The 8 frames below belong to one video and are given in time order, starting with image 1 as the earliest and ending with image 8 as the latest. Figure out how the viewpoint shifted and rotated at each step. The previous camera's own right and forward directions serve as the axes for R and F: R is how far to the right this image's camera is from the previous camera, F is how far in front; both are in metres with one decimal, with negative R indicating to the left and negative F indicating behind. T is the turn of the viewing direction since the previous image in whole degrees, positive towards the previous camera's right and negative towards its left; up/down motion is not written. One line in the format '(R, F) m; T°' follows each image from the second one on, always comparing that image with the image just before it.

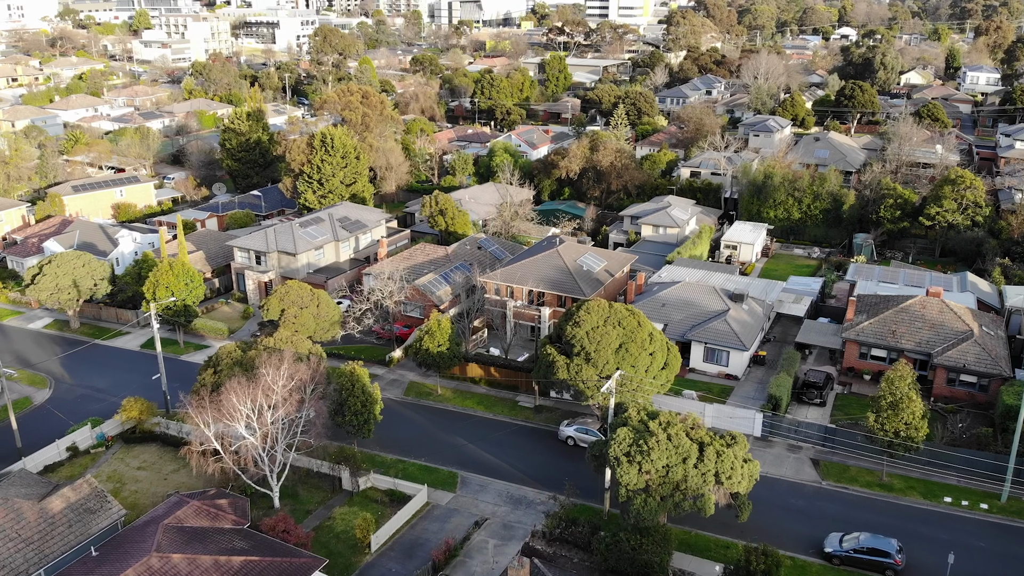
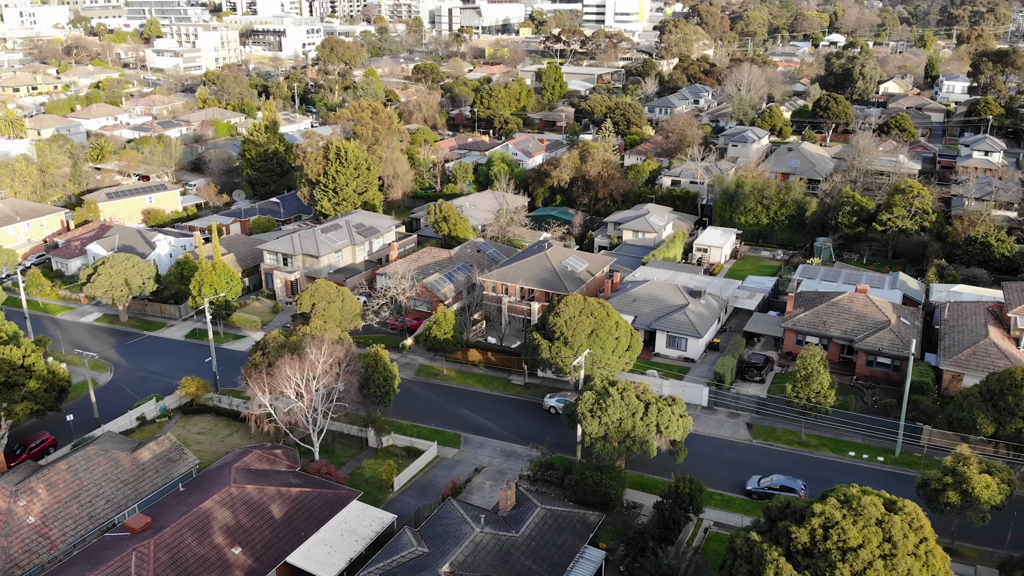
(+0.1, -2.8) m; 0°
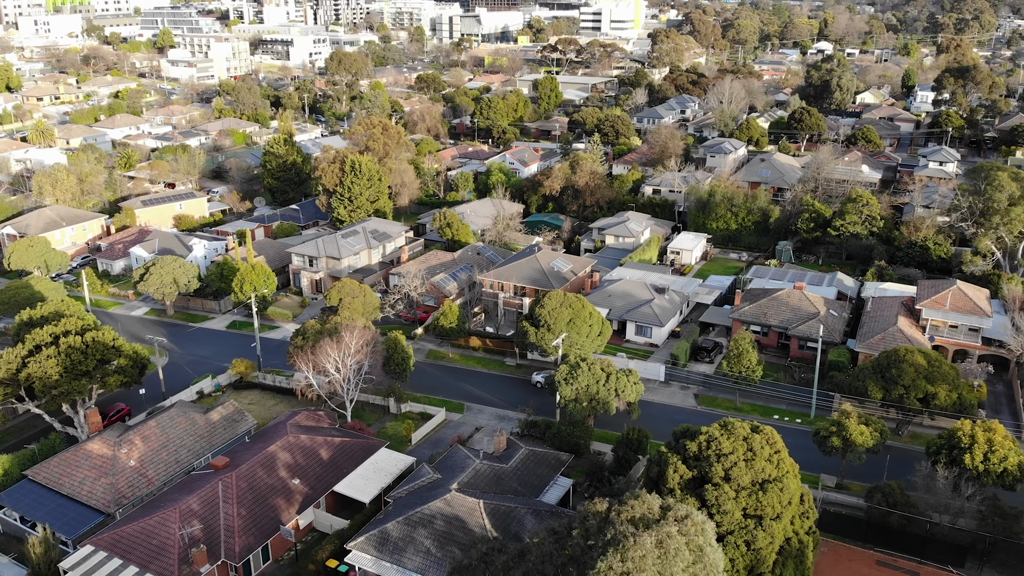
(+0.1, -3.4) m; 0°
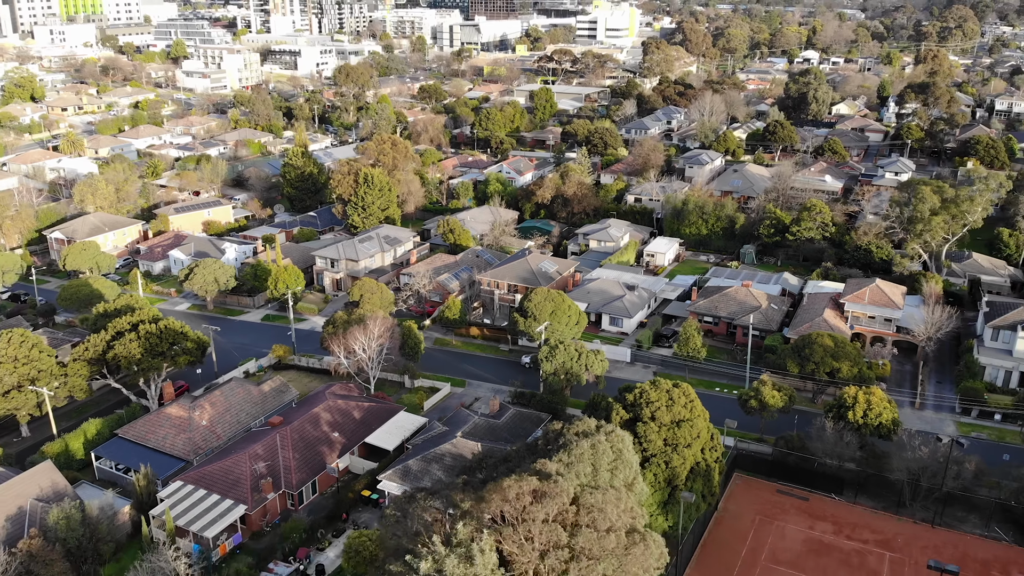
(+0.2, -4.0) m; 0°
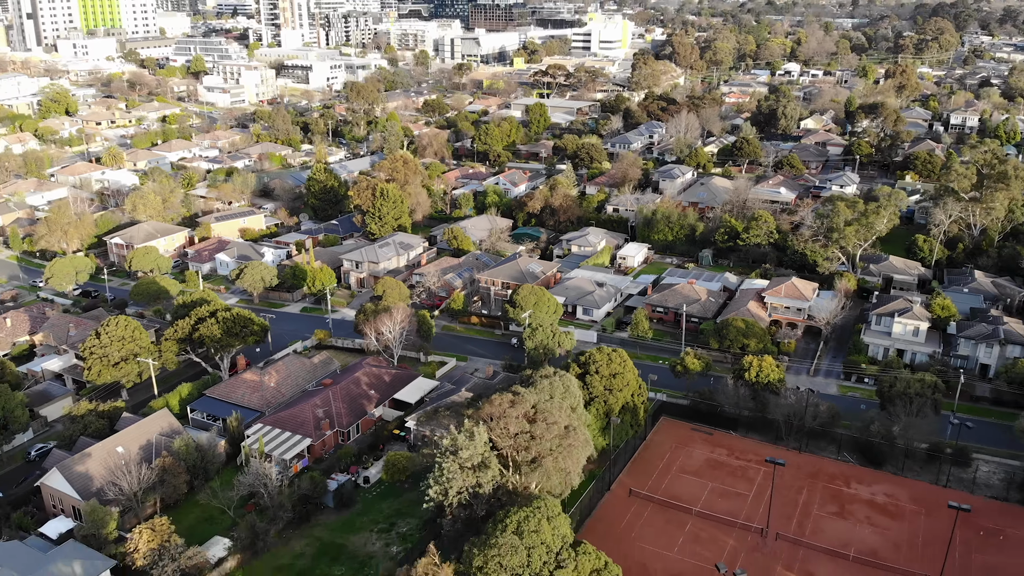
(+0.3, -6.3) m; 0°
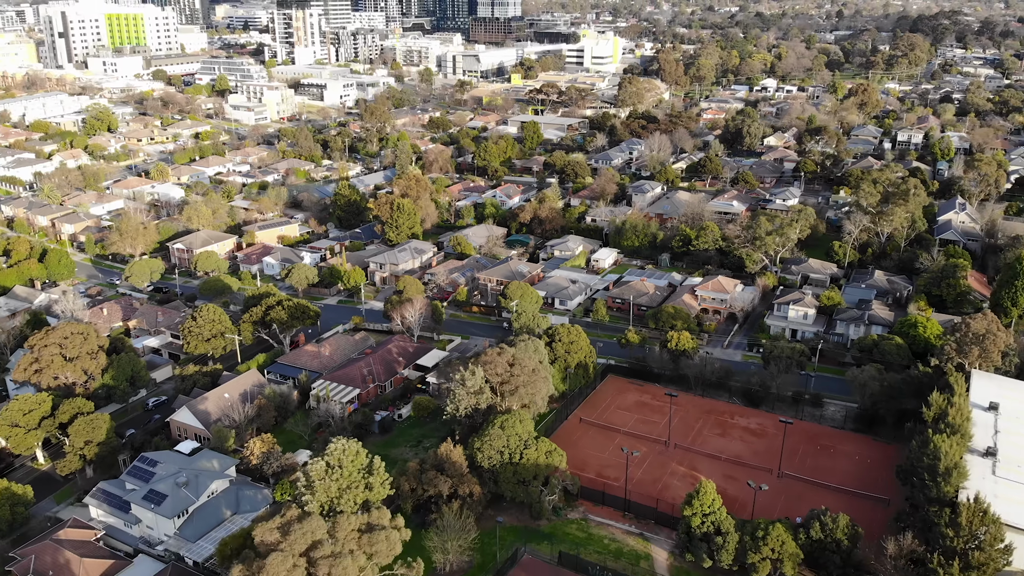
(+0.4, -9.1) m; 0°
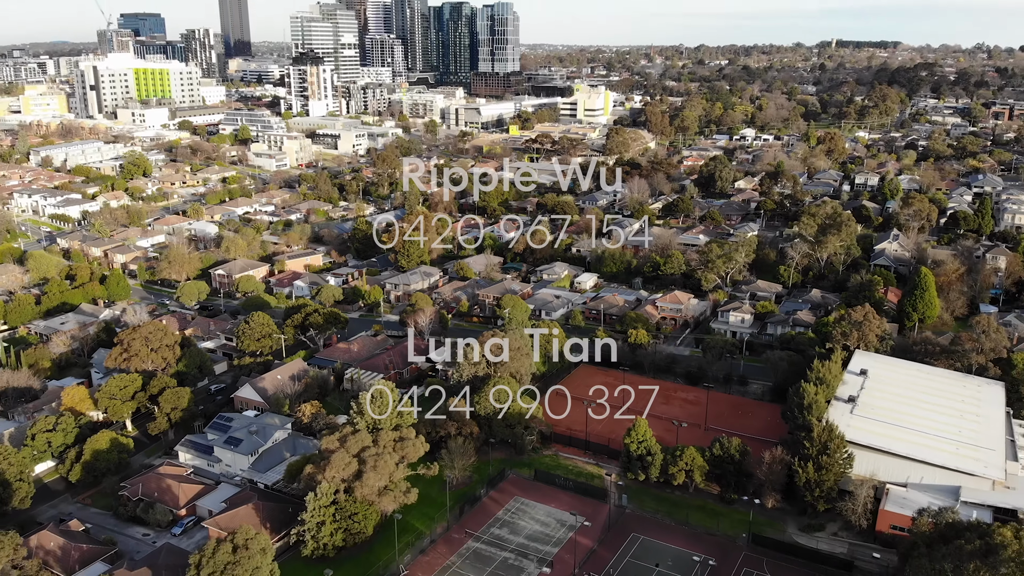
(+0.4, -8.4) m; 0°
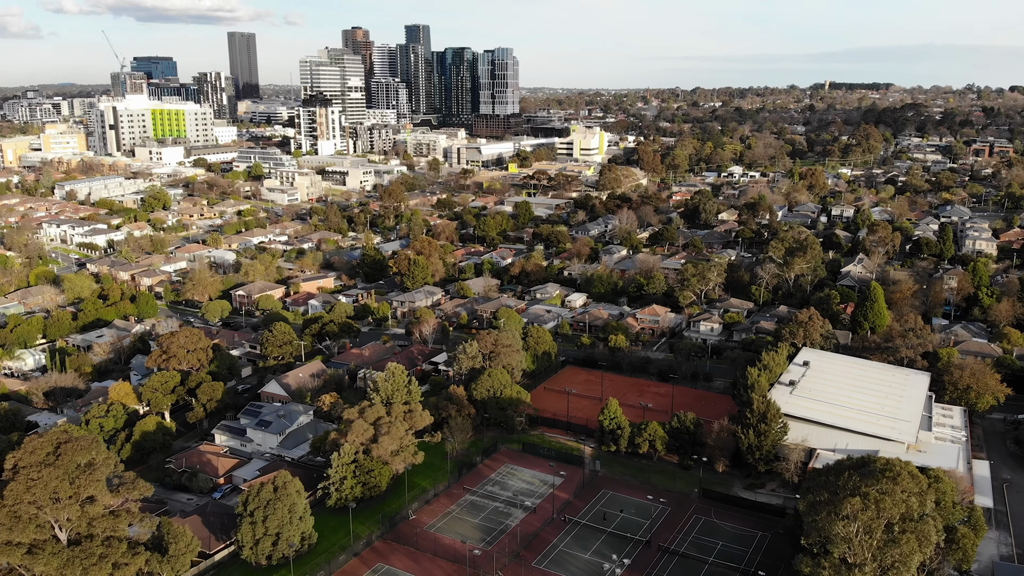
(+0.4, -5.4) m; 0°
